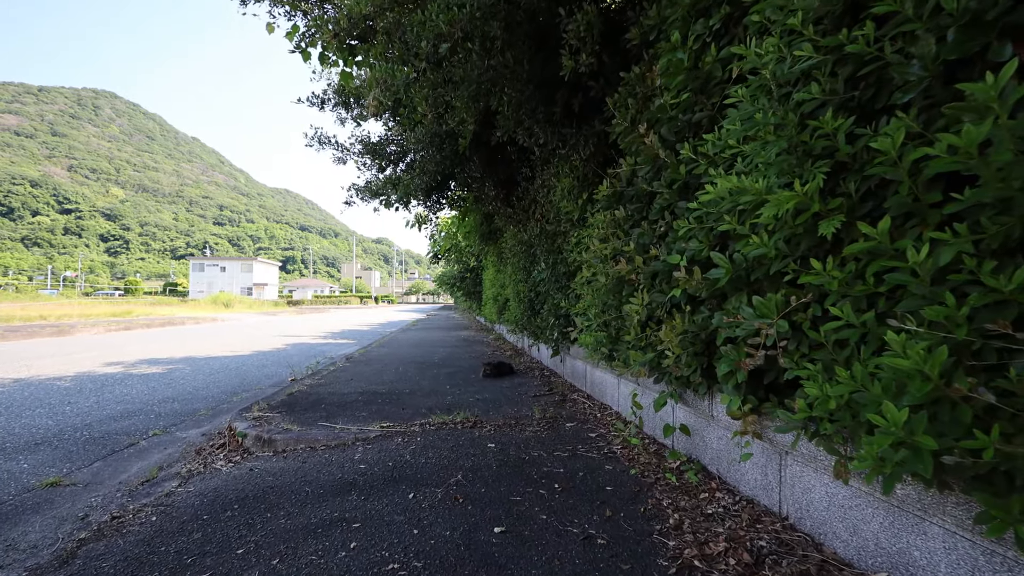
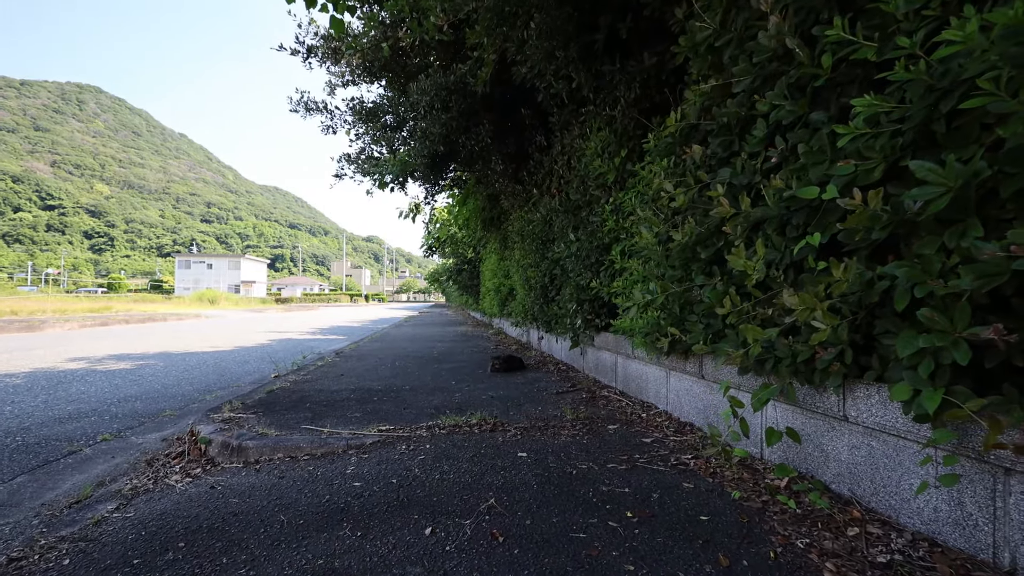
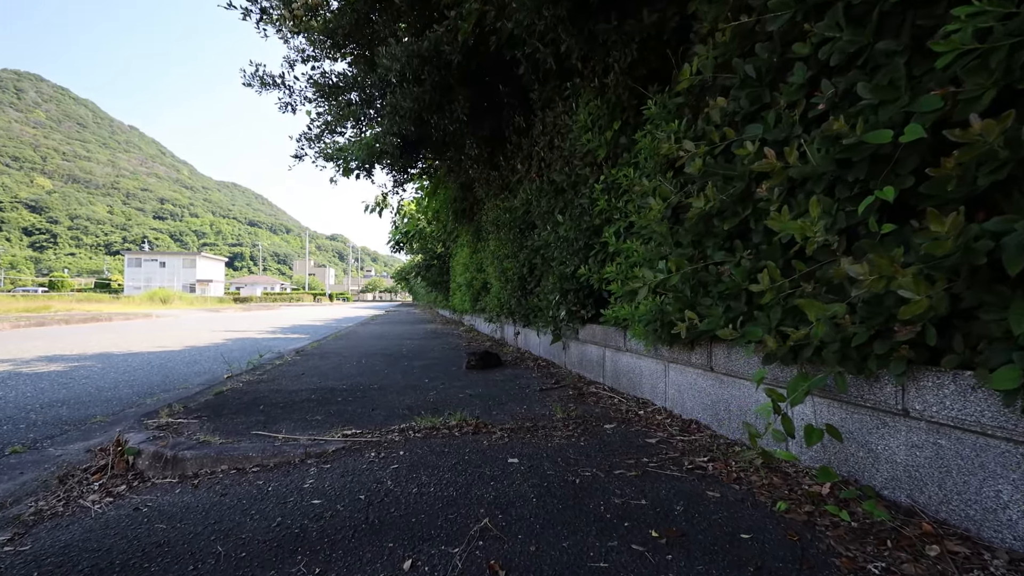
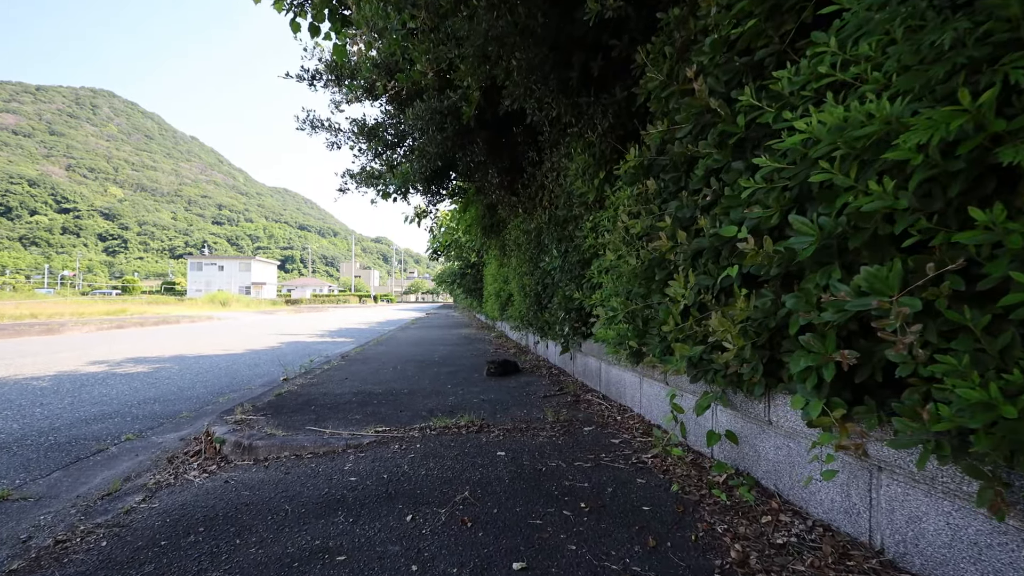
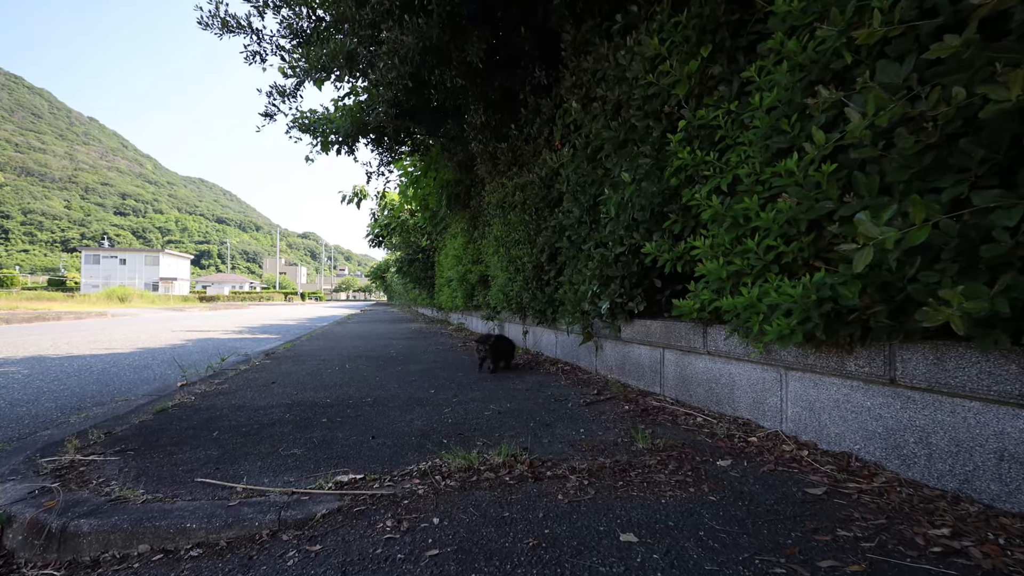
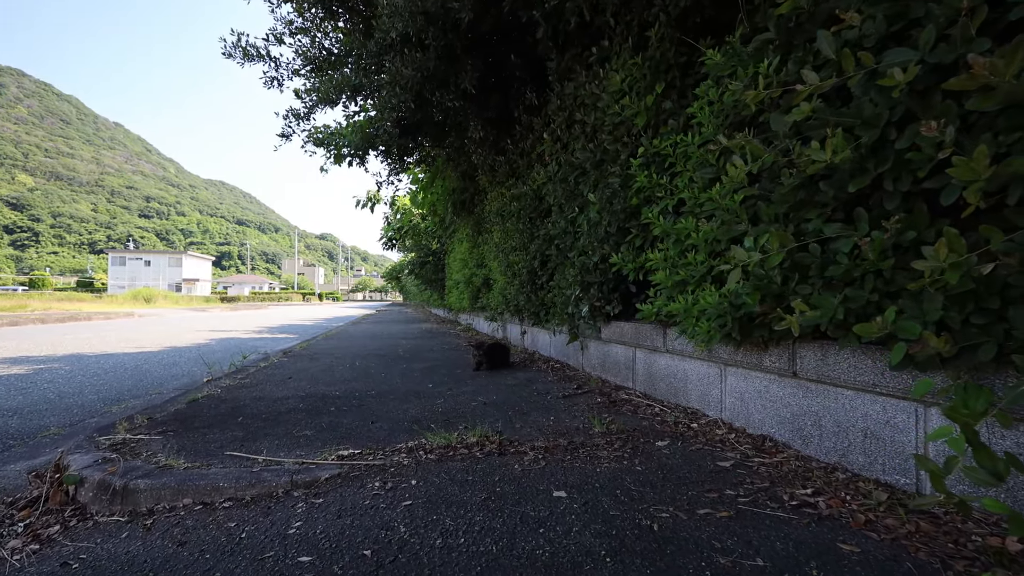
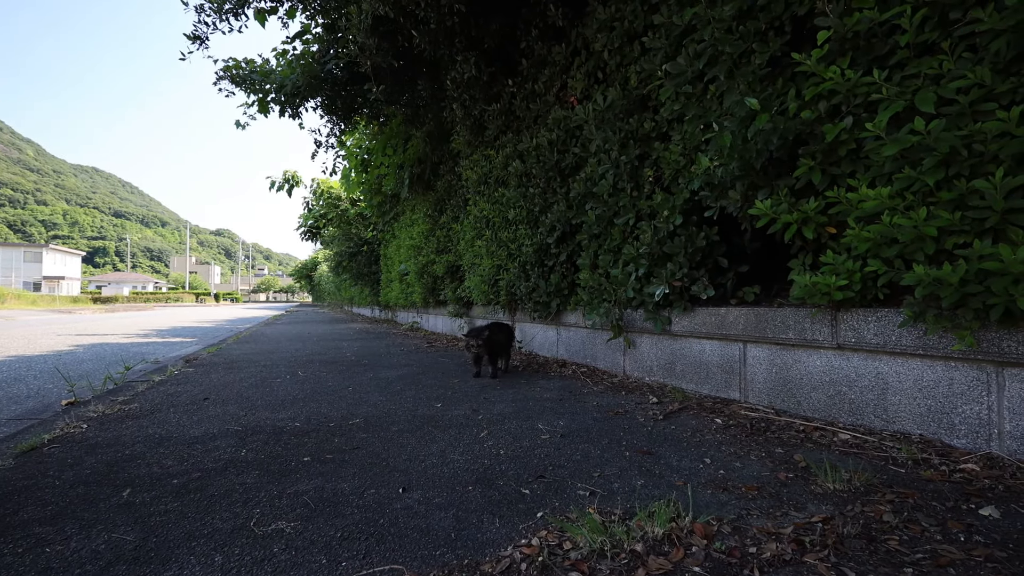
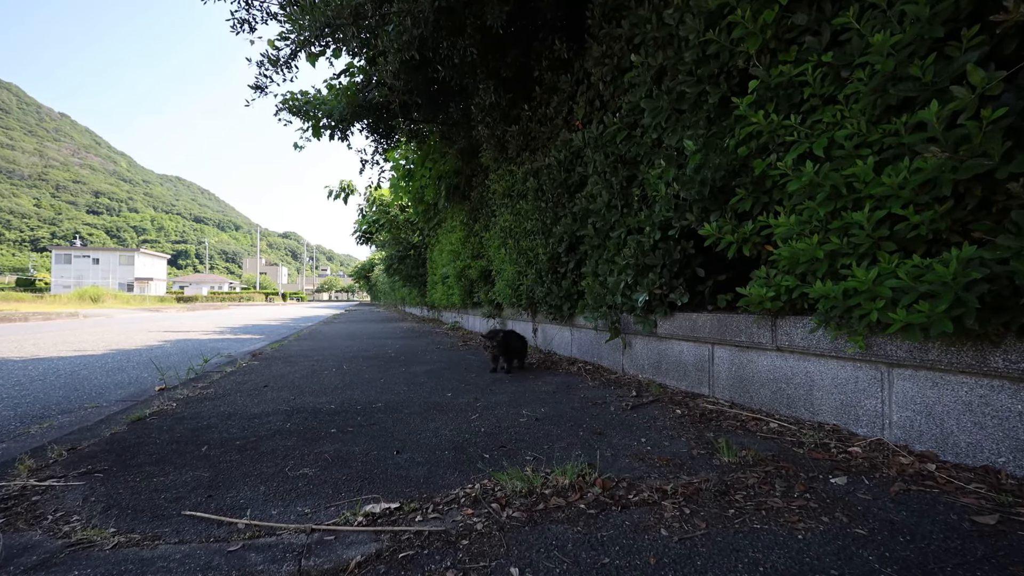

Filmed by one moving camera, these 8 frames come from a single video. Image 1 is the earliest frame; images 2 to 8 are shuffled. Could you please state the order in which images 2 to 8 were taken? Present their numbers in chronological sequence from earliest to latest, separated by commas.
4, 2, 3, 6, 5, 8, 7
